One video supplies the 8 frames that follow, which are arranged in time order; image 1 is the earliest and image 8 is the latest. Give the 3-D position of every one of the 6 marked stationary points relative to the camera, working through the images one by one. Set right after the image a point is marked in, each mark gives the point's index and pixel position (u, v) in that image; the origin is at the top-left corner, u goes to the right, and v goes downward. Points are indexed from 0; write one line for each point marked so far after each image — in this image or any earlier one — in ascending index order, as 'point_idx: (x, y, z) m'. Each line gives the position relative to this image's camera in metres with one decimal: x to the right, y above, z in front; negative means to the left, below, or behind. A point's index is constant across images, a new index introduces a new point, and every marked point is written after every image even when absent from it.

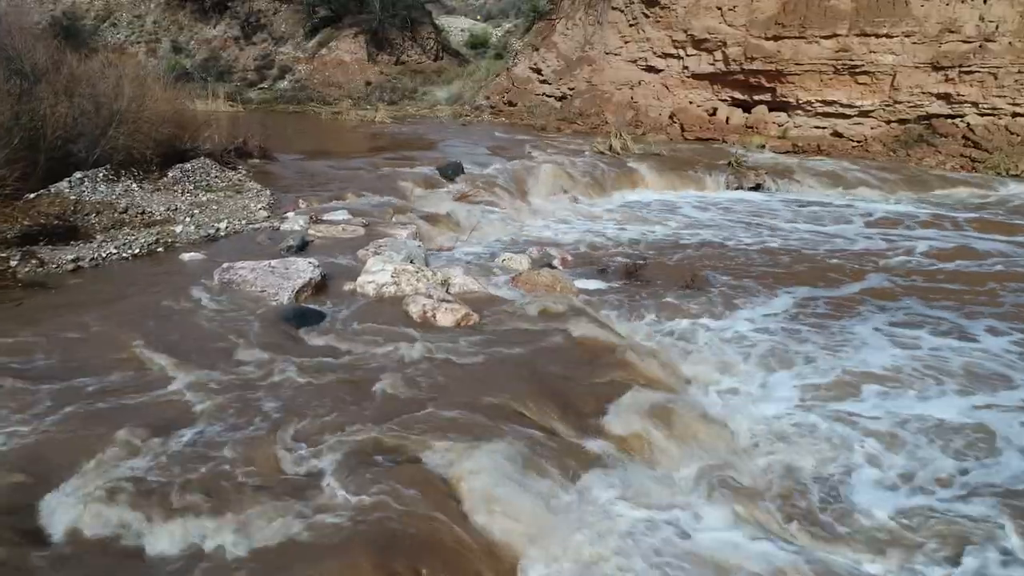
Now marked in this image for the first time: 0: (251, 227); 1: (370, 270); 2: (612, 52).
0: (-2.9, +0.7, +8.8) m
1: (-1.2, +0.2, +6.9) m
2: (+2.5, +5.9, +19.5) m
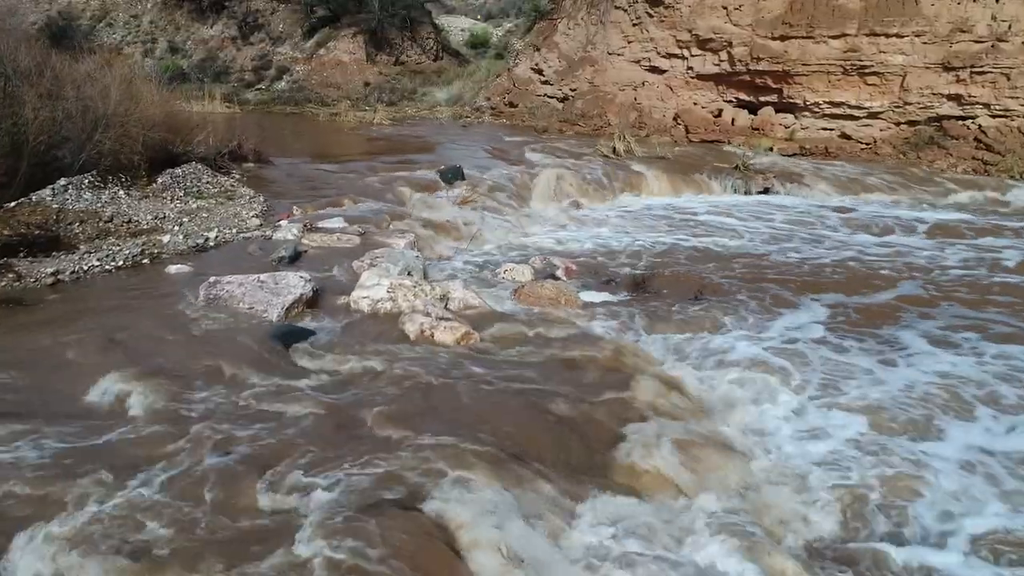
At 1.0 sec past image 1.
0: (-2.9, +0.6, +8.4) m
1: (-1.2, 0.0, +6.5) m
2: (+2.5, +5.8, +19.2) m
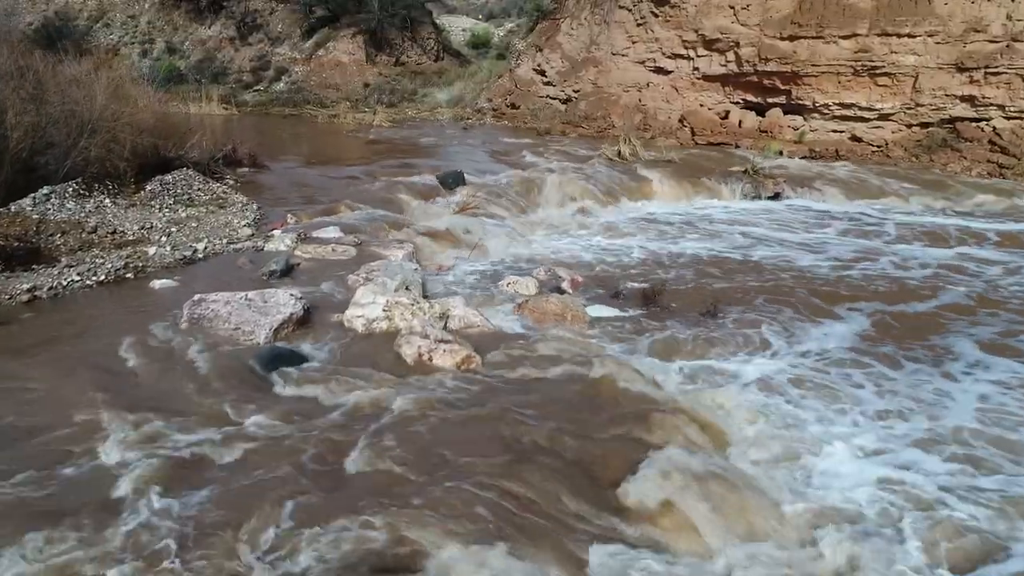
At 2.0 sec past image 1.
0: (-2.9, +0.4, +8.1) m
1: (-1.2, -0.1, +6.1) m
2: (+2.6, +5.6, +18.8) m
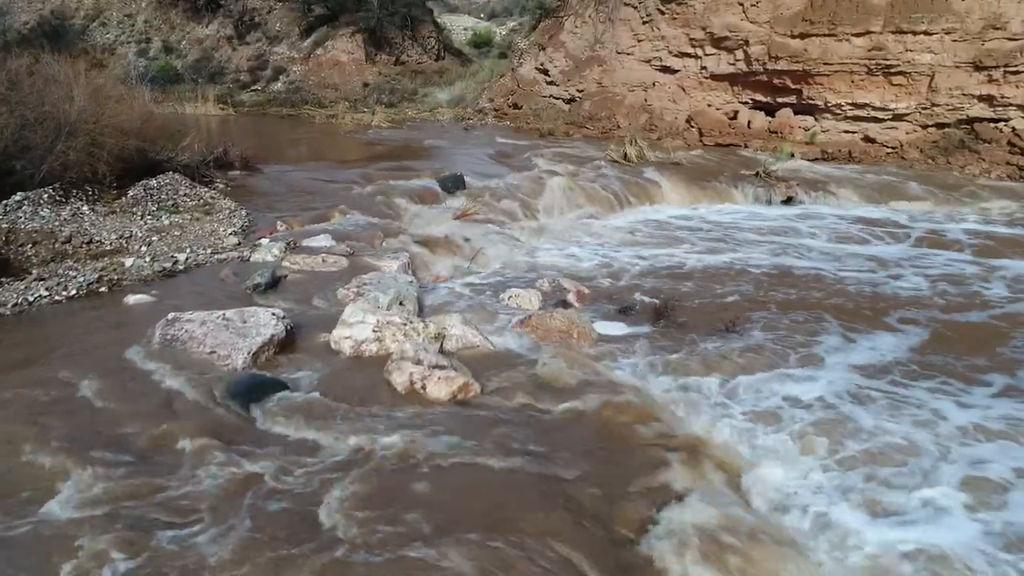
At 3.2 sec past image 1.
0: (-2.9, +0.3, +7.6) m
1: (-1.2, -0.2, +5.6) m
2: (+2.6, +5.5, +18.3) m
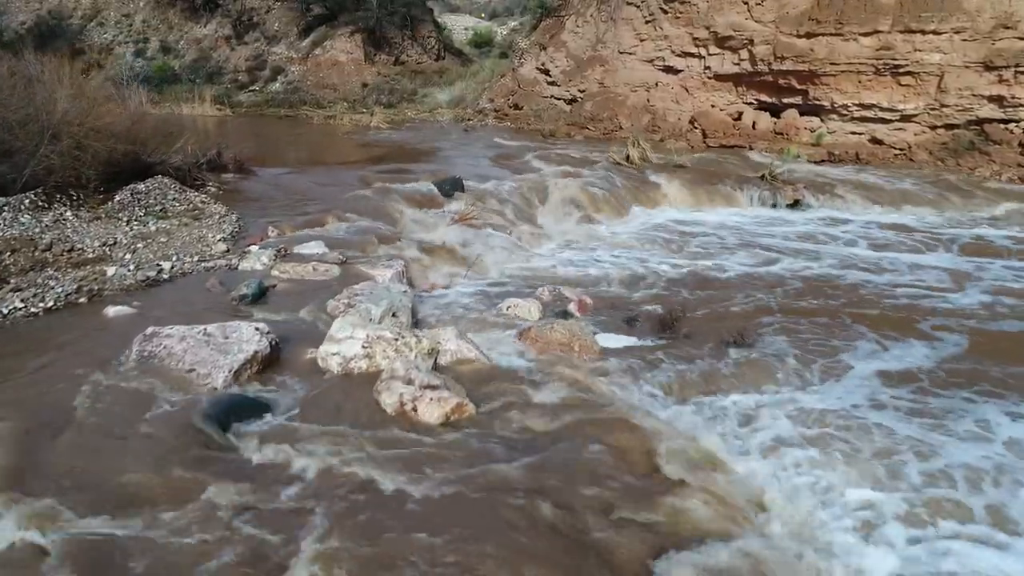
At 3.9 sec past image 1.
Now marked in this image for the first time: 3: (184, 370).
0: (-2.9, +0.2, +7.3) m
1: (-1.2, -0.3, +5.3) m
2: (+2.6, +5.4, +17.9) m
3: (-2.1, -0.5, +4.9) m
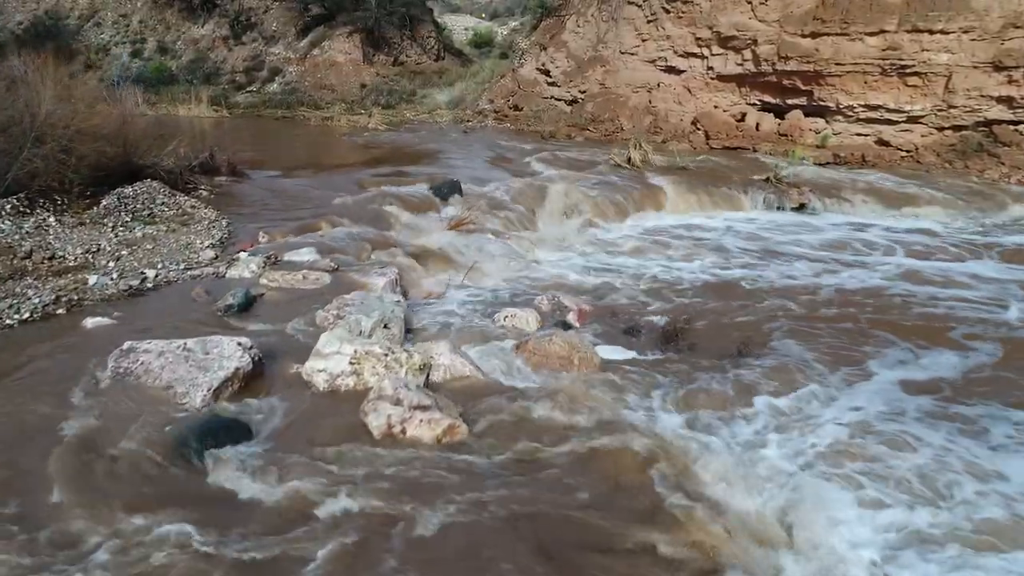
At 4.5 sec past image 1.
0: (-2.9, +0.1, +7.0) m
1: (-1.2, -0.4, +5.1) m
2: (+2.6, +5.4, +17.7) m
3: (-2.1, -0.6, +4.7) m
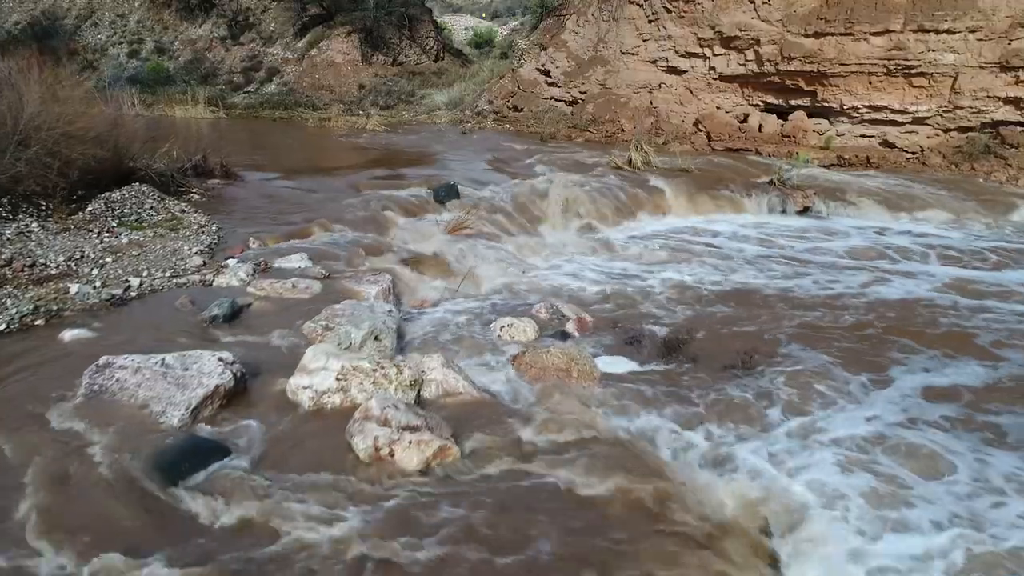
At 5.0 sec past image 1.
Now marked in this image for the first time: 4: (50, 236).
0: (-2.9, 0.0, +6.8) m
1: (-1.3, -0.5, +4.8) m
2: (+2.6, +5.3, +17.4) m
3: (-2.1, -0.7, +4.4) m
4: (-4.4, +0.5, +7.5) m
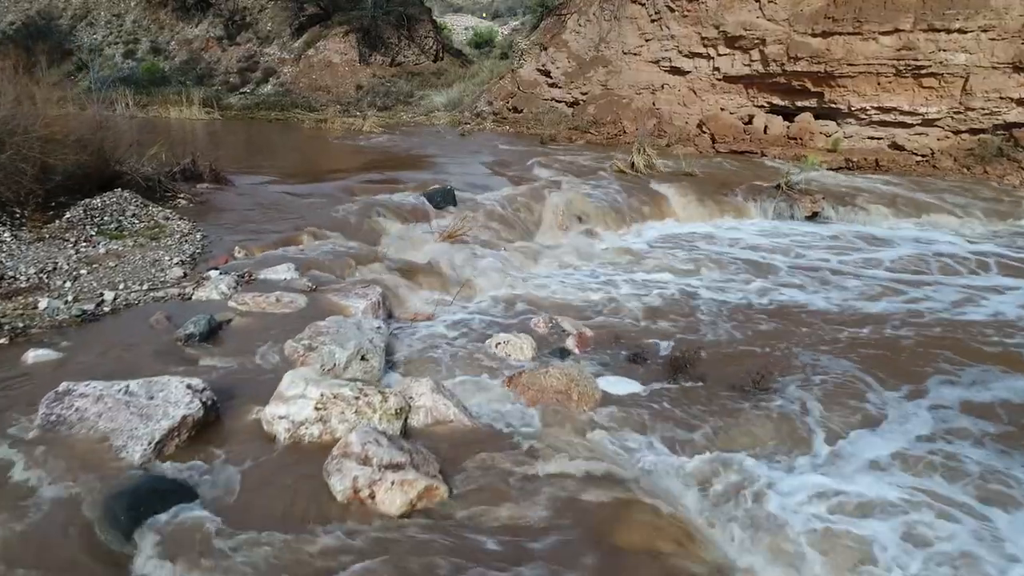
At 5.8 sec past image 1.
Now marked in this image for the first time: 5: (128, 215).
0: (-3.0, -0.1, +6.4) m
1: (-1.3, -0.6, +4.5) m
2: (+2.6, +5.2, +17.1) m
3: (-2.2, -0.8, +4.1) m
4: (-4.4, +0.4, +7.1) m
5: (-4.1, +0.8, +8.4) m
